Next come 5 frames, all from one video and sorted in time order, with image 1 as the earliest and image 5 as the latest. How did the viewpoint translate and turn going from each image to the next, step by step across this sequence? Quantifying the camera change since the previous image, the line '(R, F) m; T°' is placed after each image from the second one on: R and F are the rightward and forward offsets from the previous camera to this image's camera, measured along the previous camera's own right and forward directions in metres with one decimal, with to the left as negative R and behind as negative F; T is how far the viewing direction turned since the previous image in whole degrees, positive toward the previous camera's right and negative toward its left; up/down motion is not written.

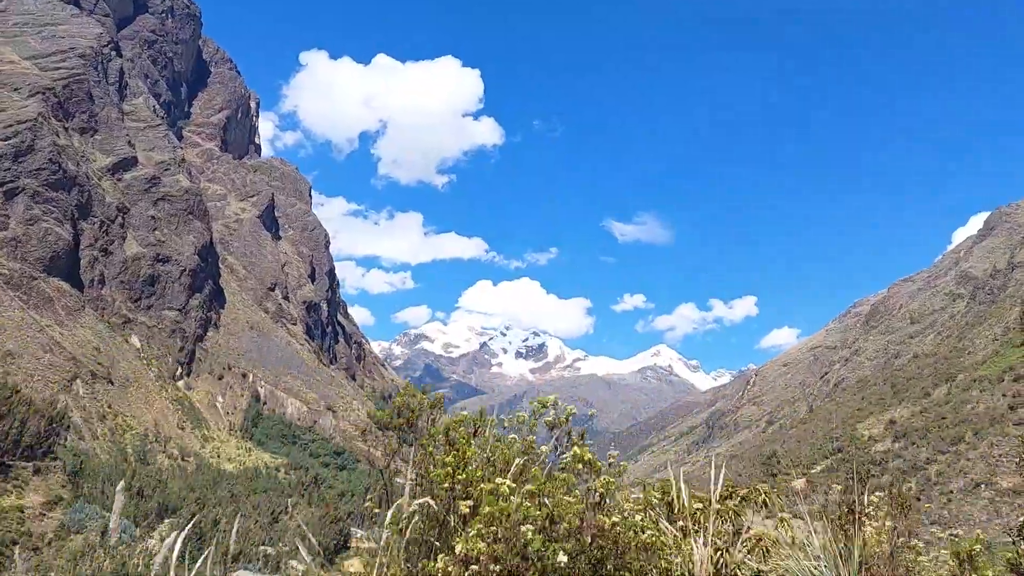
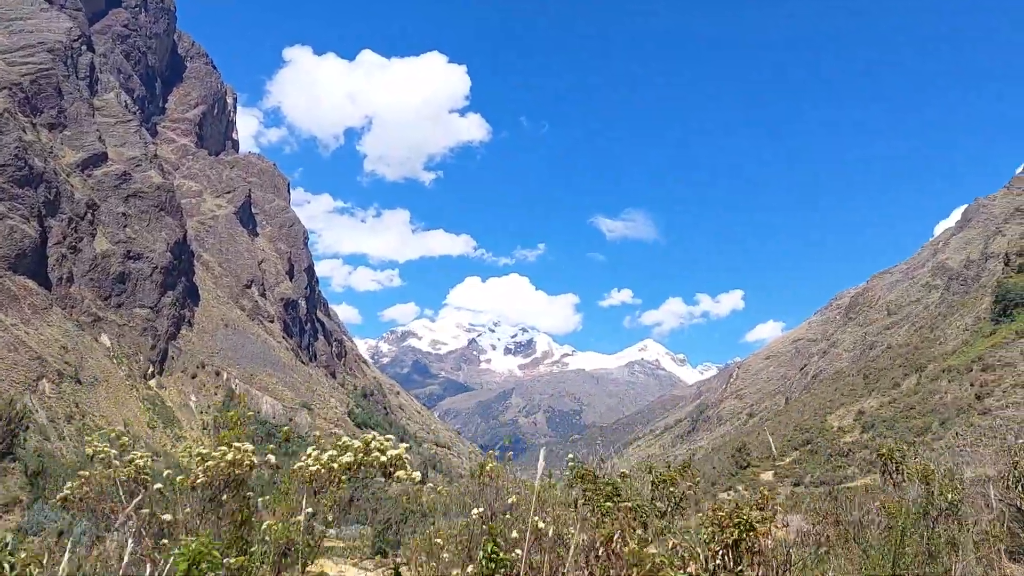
(+4.4, +0.8) m; 0°
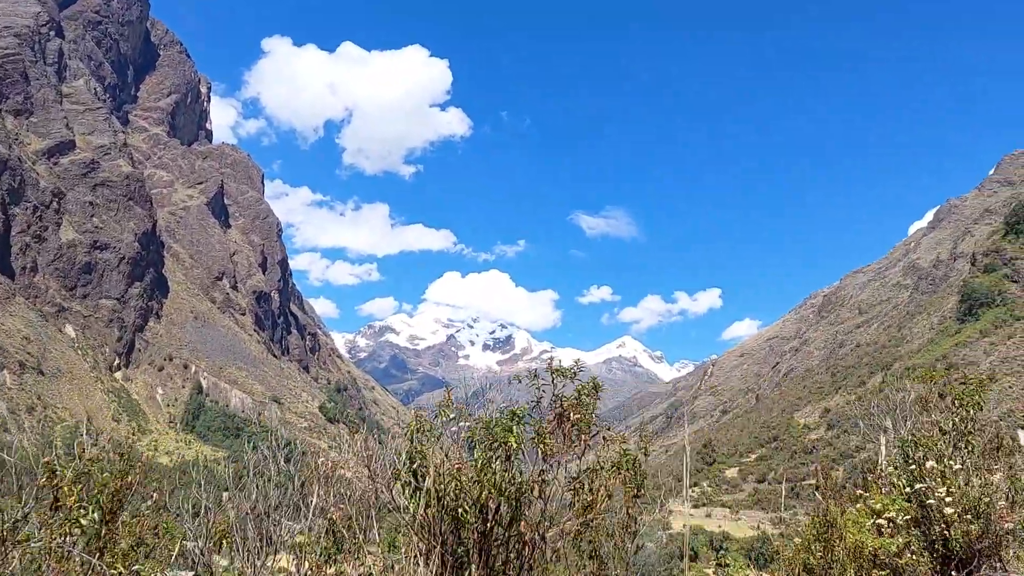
(+2.0, +0.5) m; +1°
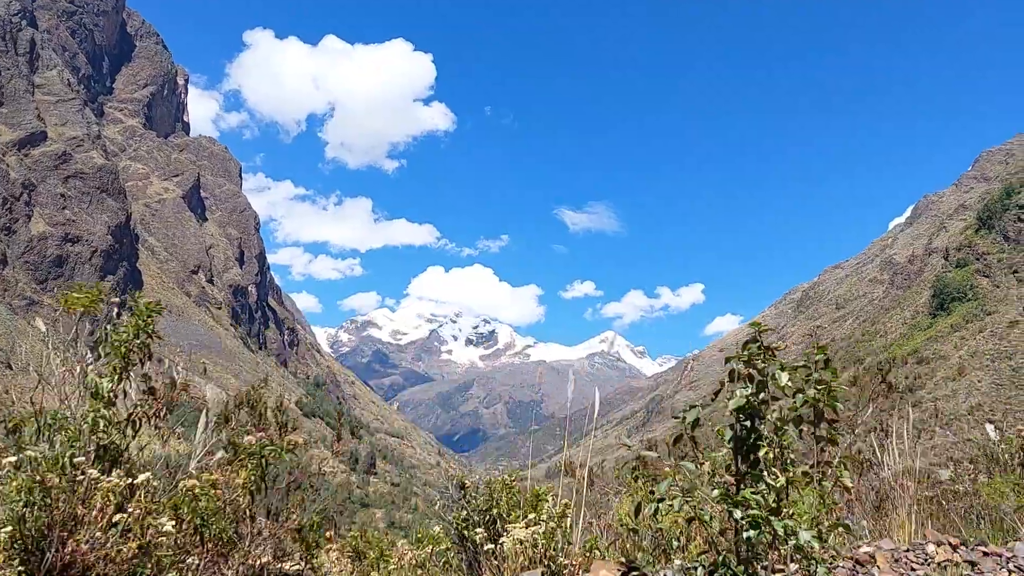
(+2.1, +0.4) m; +1°
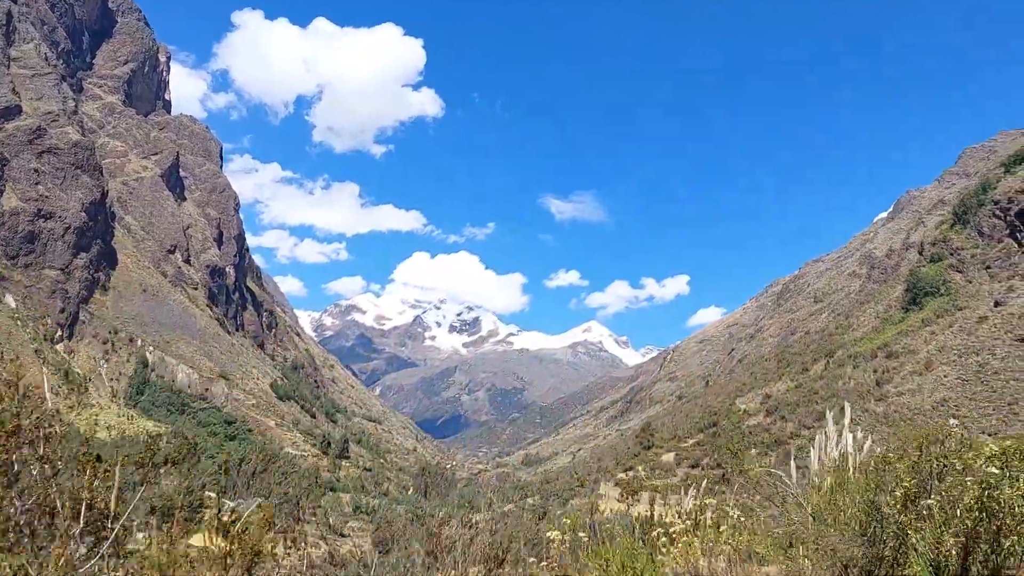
(+3.1, +0.6) m; 0°
